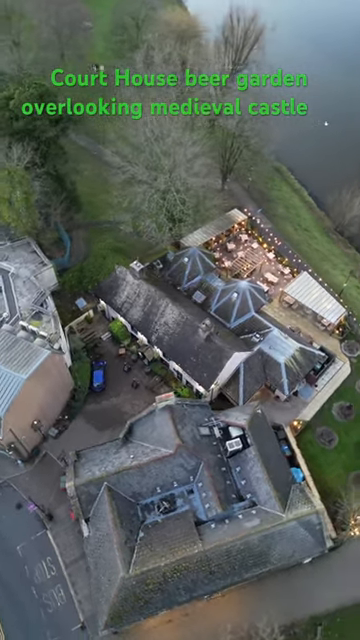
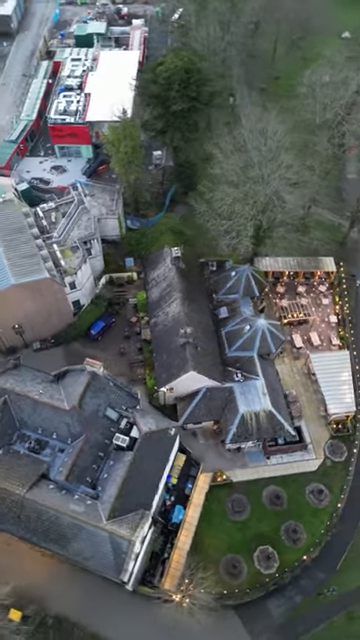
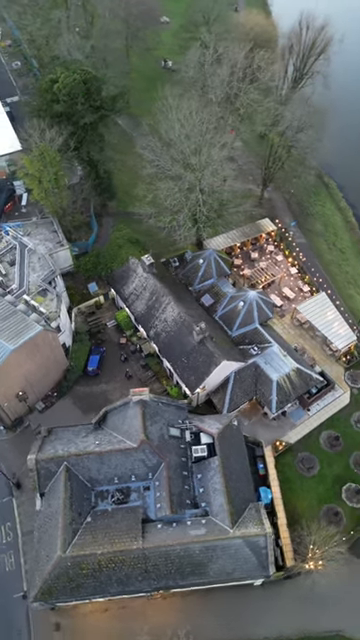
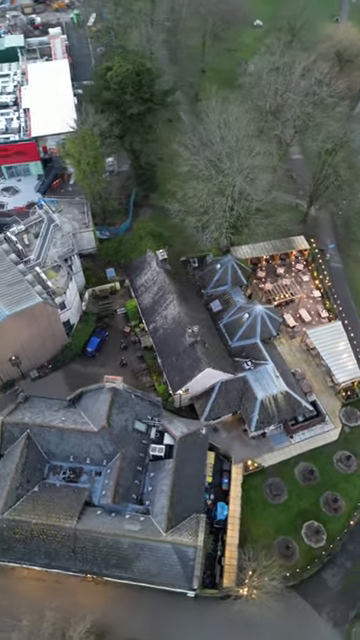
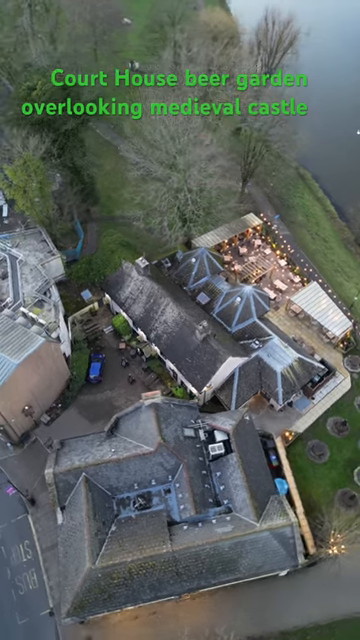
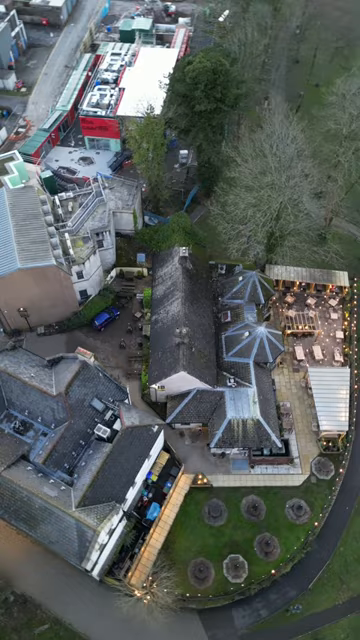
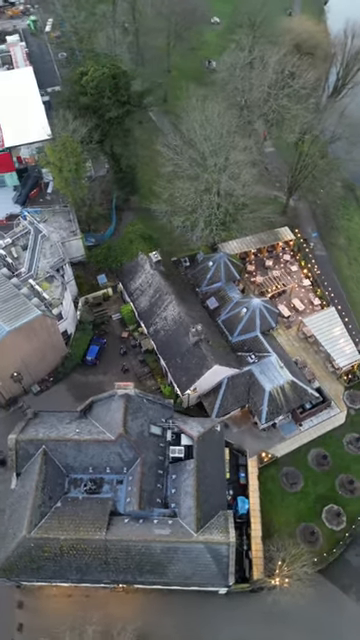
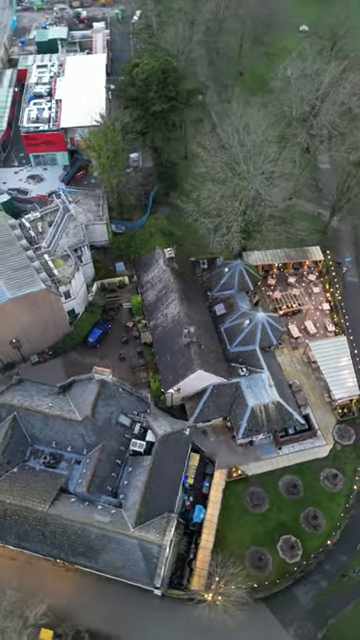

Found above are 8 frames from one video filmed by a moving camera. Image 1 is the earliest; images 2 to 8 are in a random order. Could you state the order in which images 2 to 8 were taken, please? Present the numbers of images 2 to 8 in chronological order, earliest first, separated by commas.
5, 3, 7, 4, 8, 2, 6
